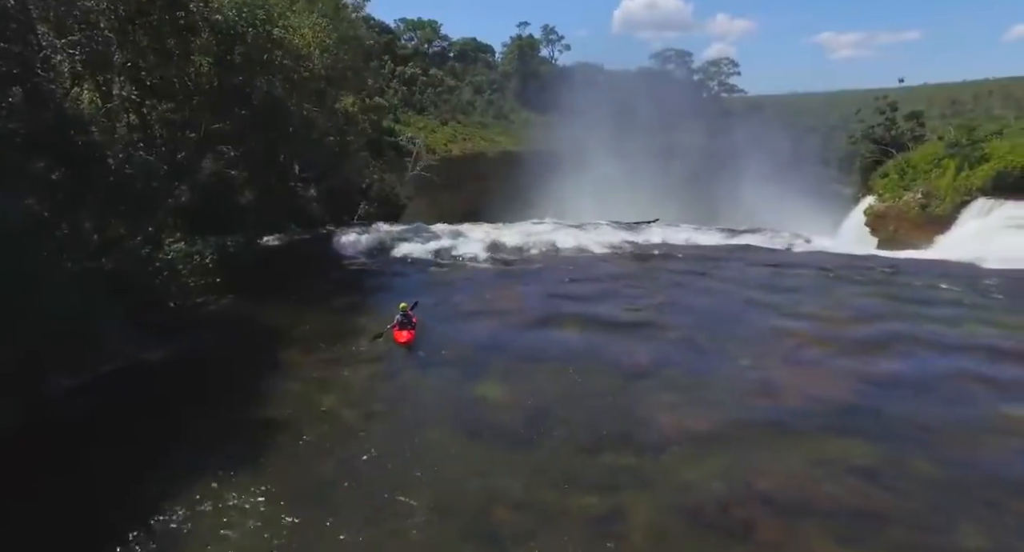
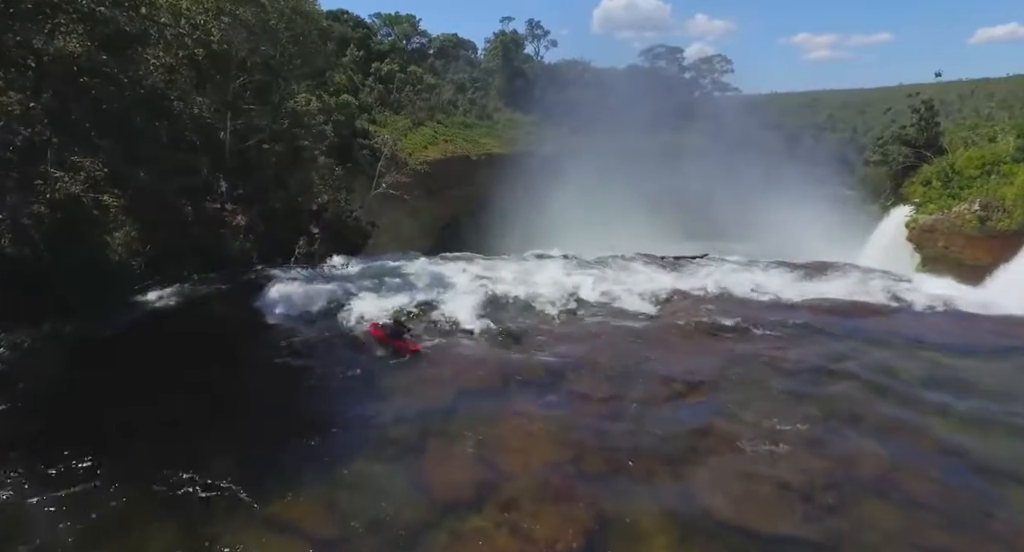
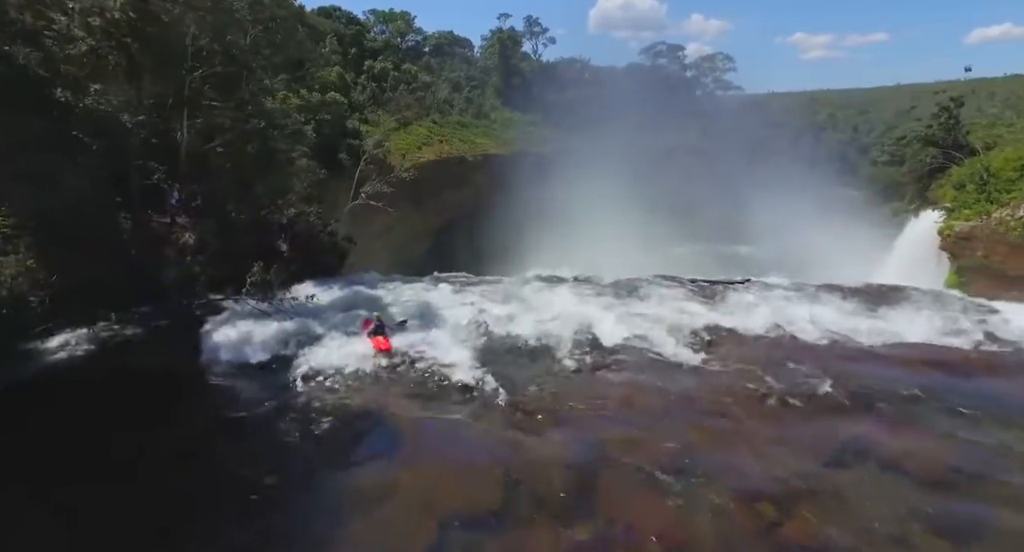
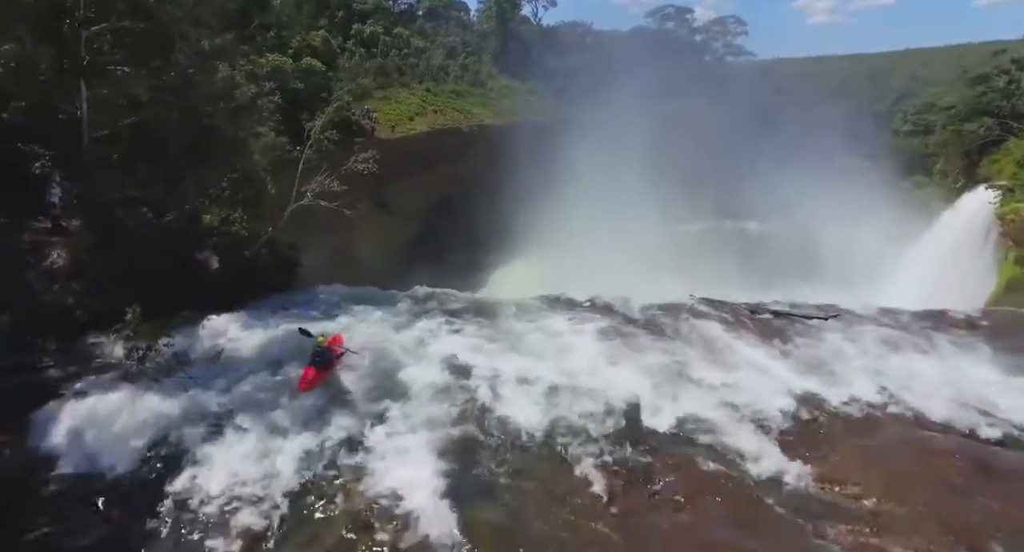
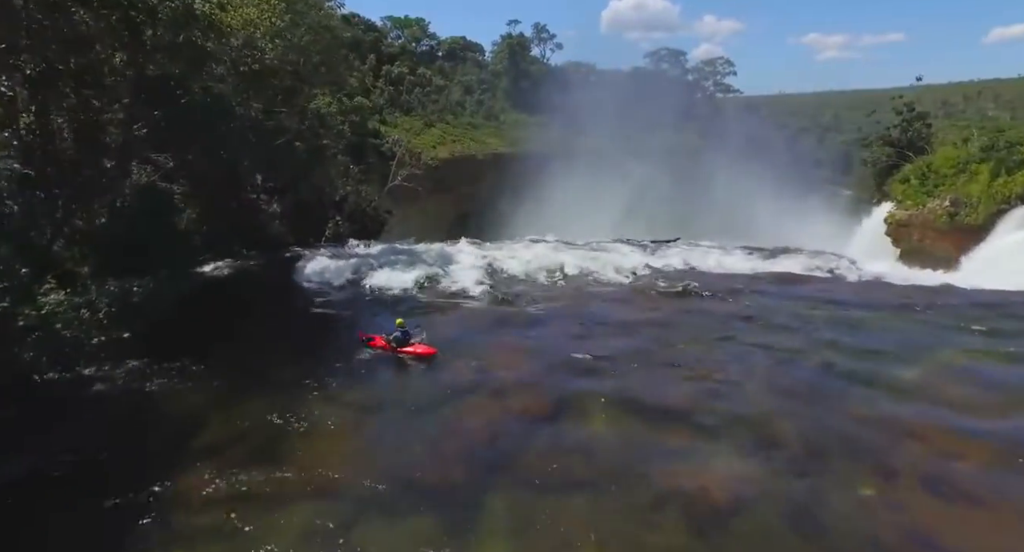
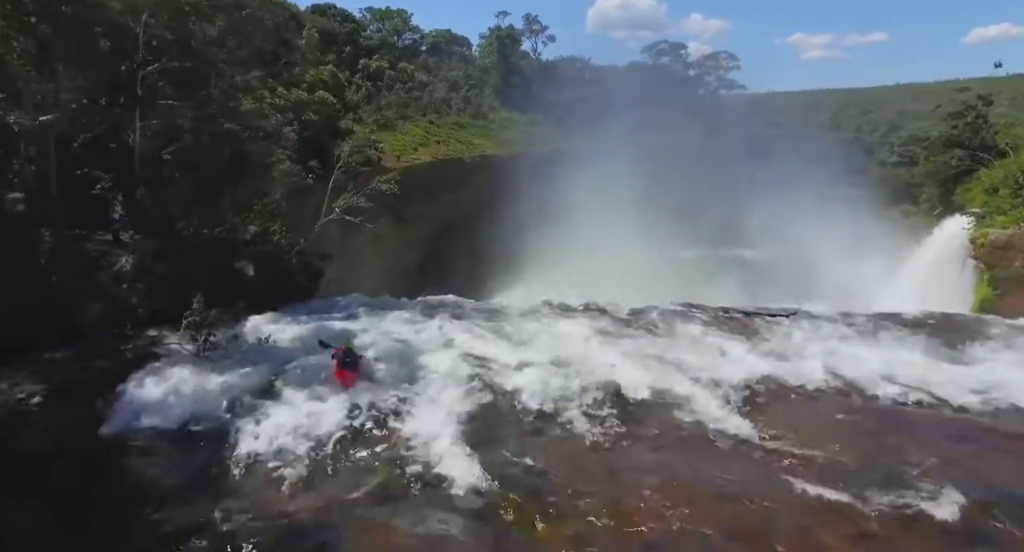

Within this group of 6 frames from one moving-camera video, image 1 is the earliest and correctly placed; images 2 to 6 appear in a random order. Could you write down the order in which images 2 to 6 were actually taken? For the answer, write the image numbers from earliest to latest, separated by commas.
5, 2, 3, 6, 4
